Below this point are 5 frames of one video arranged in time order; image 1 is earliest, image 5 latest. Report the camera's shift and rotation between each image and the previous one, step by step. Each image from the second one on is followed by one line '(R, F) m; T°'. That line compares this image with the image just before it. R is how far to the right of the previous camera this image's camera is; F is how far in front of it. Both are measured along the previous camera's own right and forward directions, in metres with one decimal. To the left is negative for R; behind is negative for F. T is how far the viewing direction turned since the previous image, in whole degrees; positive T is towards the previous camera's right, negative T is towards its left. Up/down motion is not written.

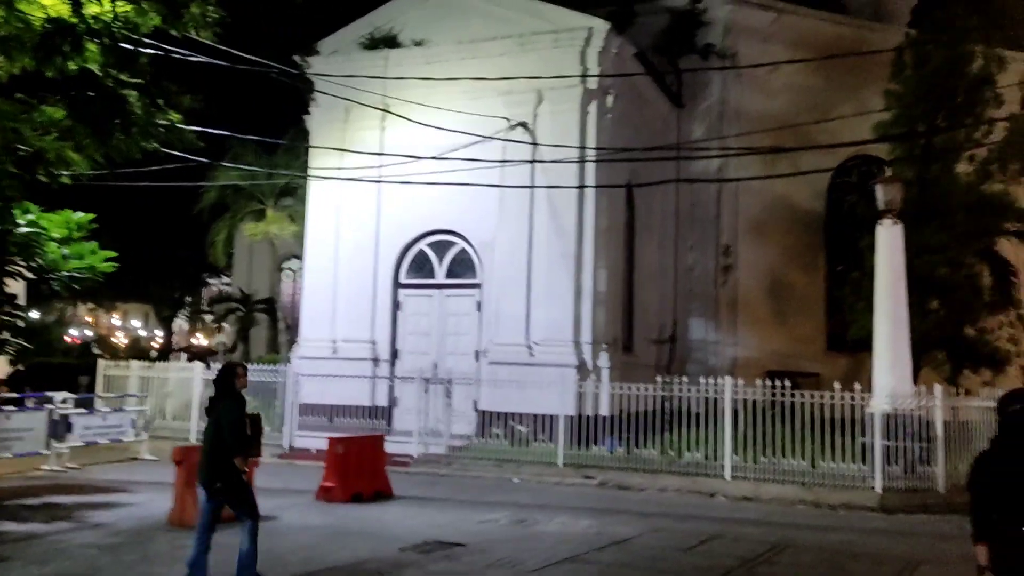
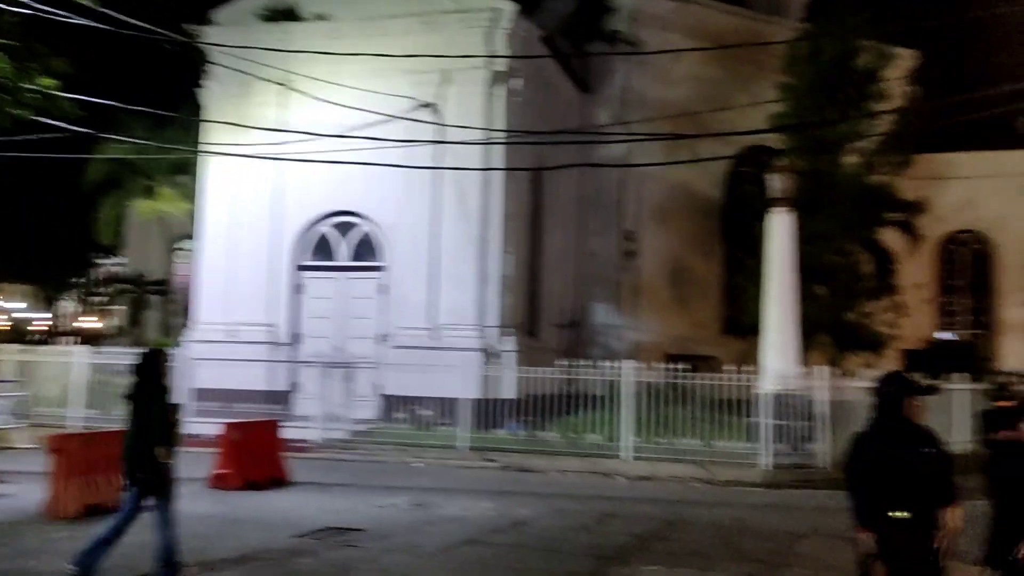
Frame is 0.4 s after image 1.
(+0.1, +0.1) m; +6°
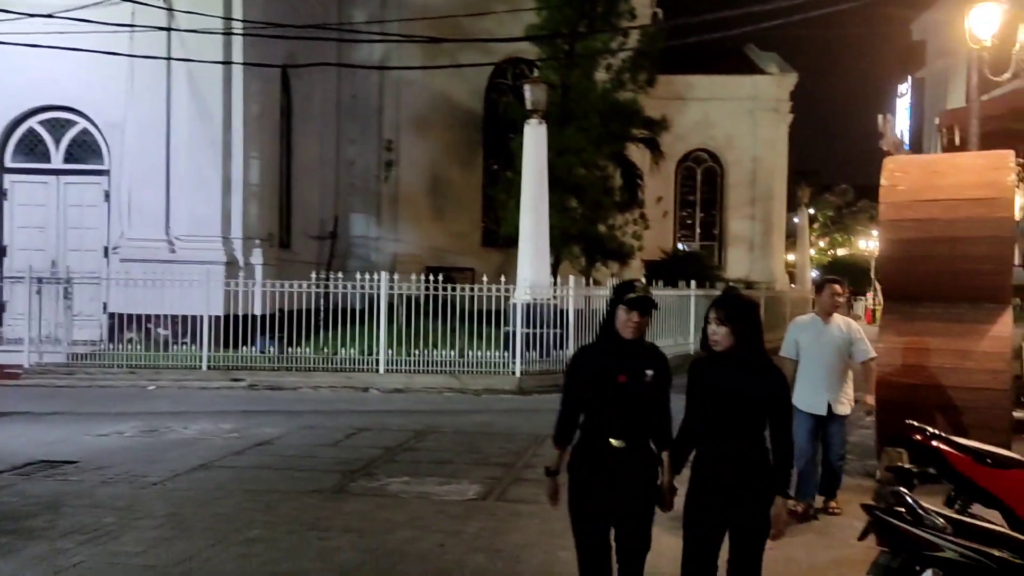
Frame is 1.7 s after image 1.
(+0.3, +0.4) m; +16°
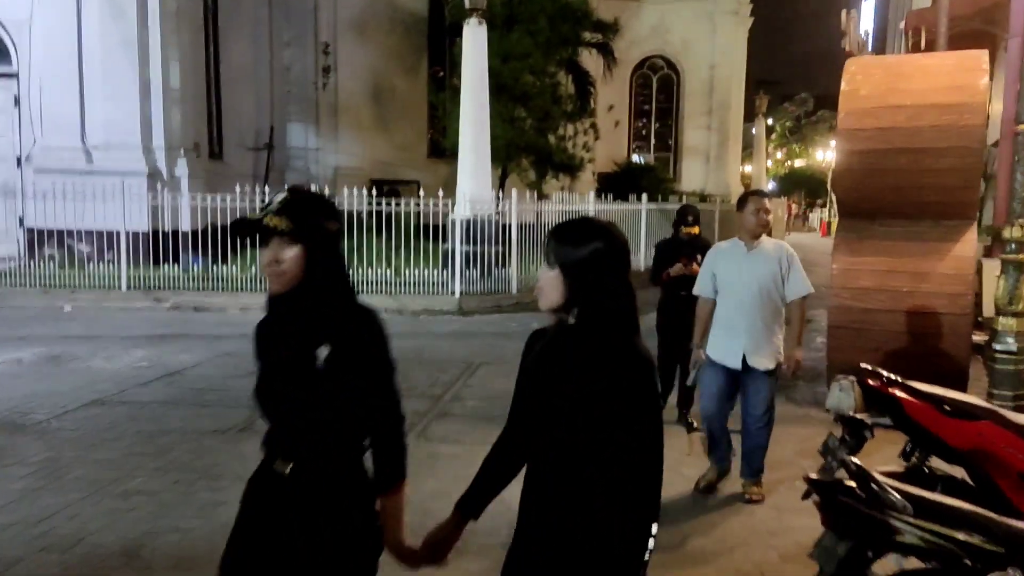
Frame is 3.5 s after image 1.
(+0.3, +0.7) m; +3°
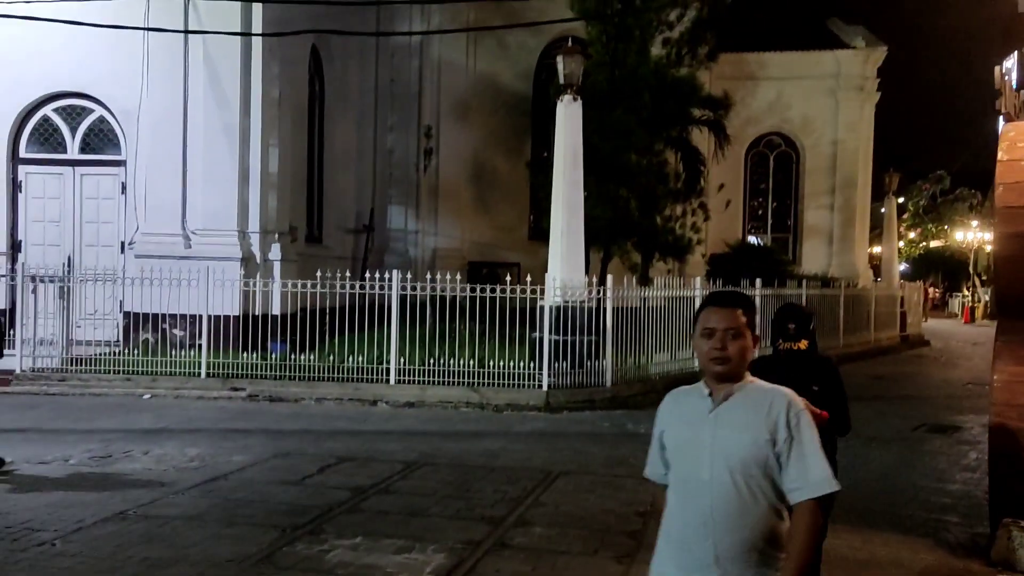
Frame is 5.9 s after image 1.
(+0.3, +1.0) m; -8°
